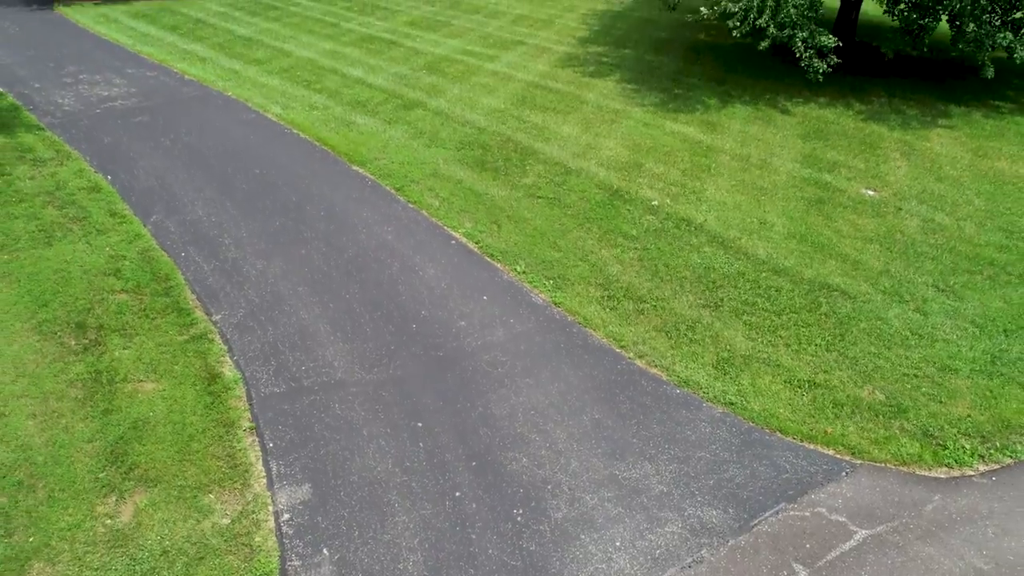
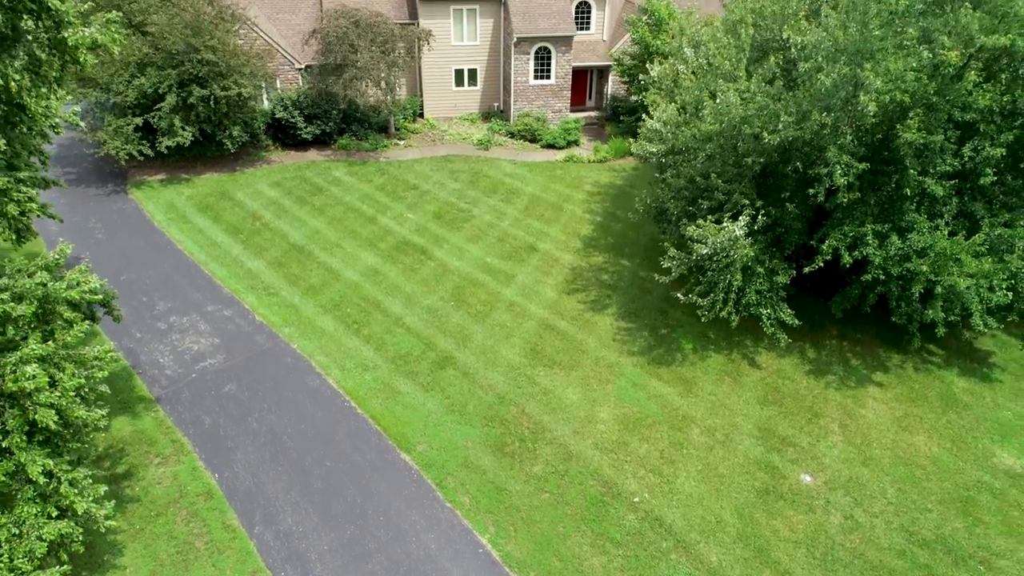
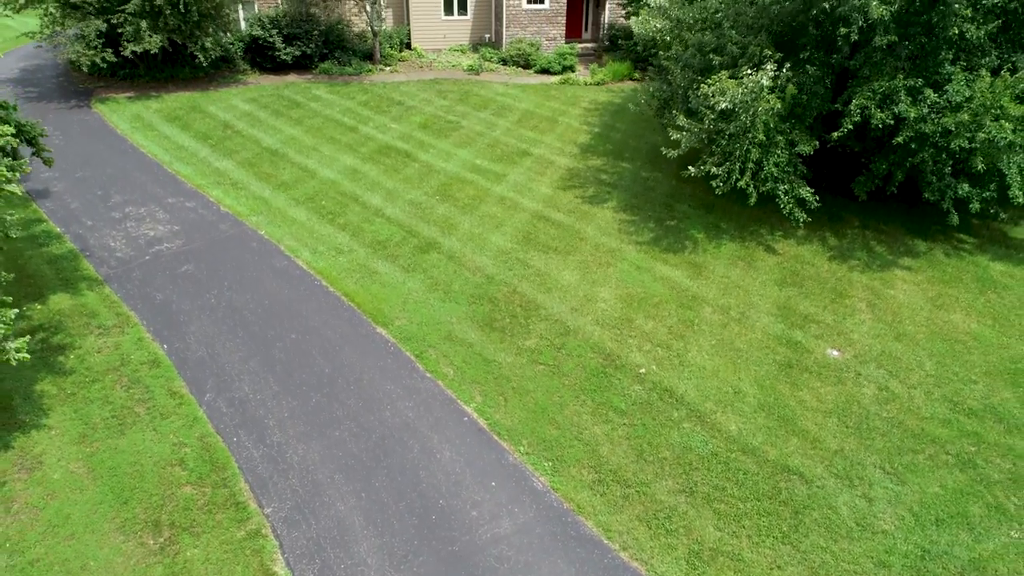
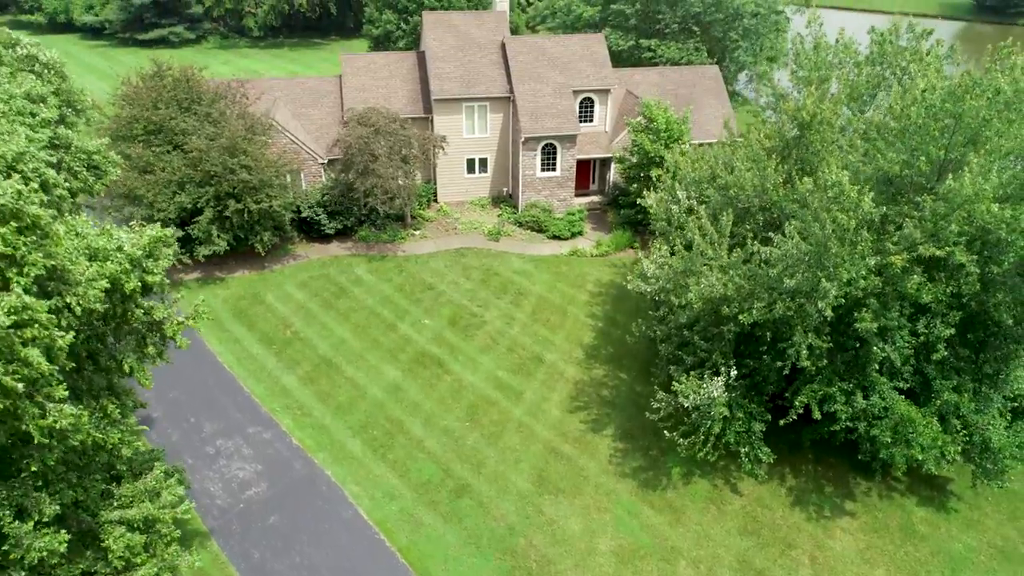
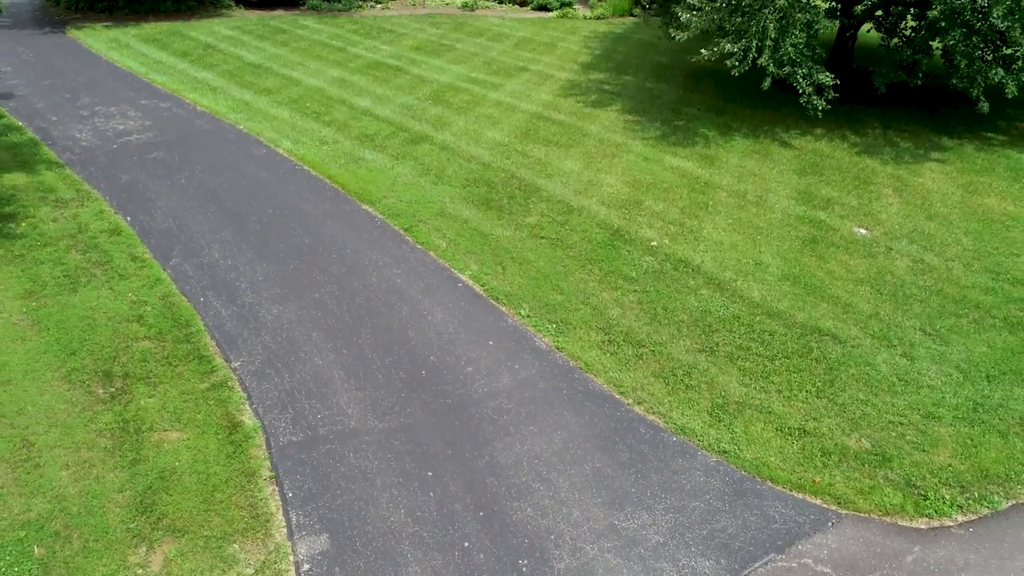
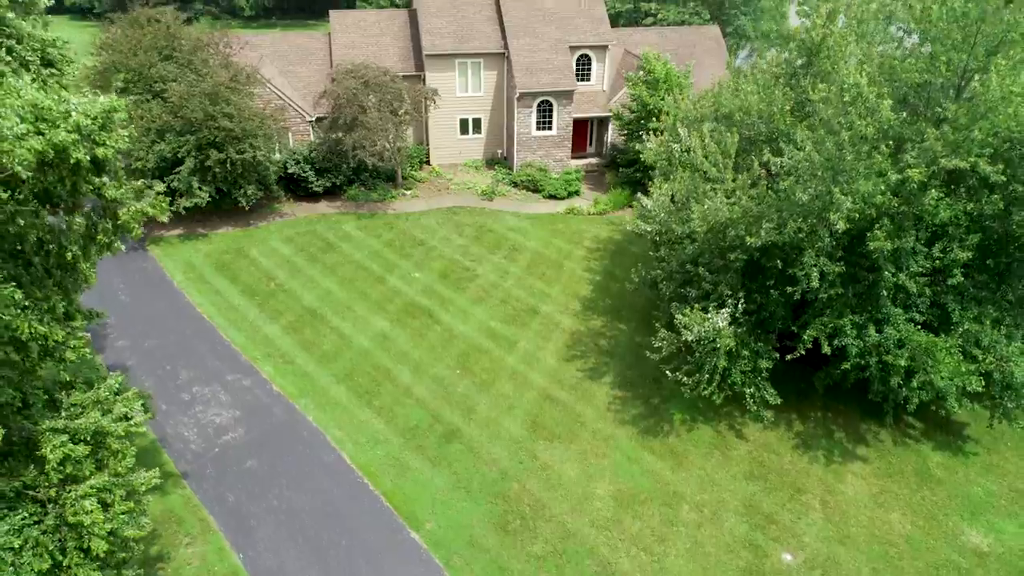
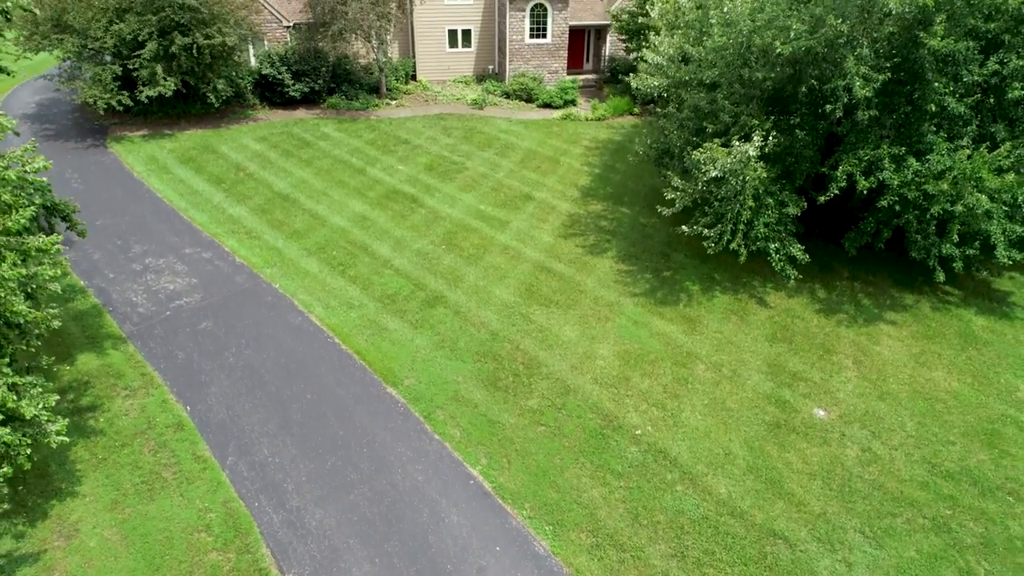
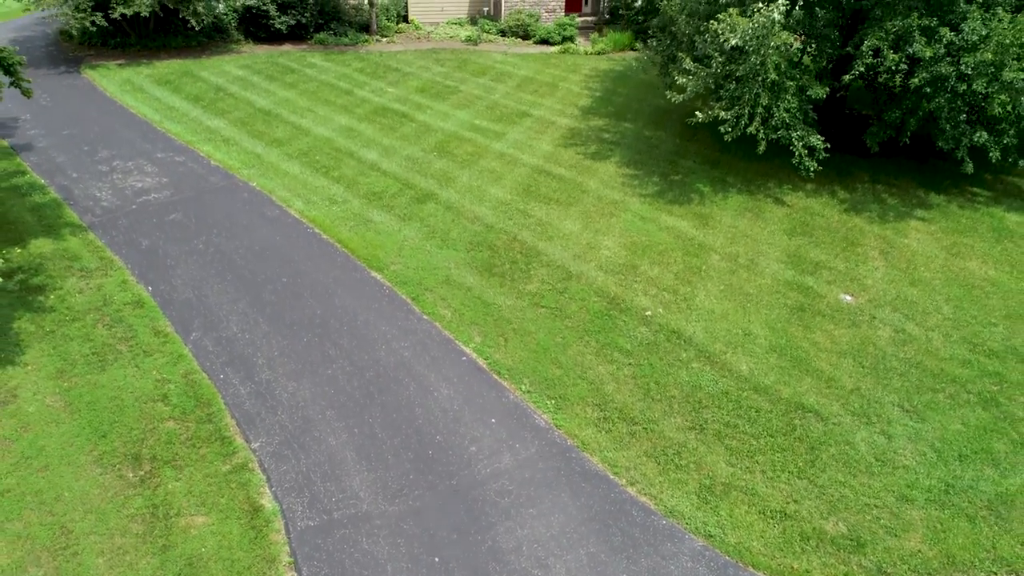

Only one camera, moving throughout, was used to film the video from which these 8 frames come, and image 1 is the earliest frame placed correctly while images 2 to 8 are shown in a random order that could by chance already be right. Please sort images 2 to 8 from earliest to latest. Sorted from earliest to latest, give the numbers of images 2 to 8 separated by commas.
5, 8, 3, 7, 2, 6, 4
